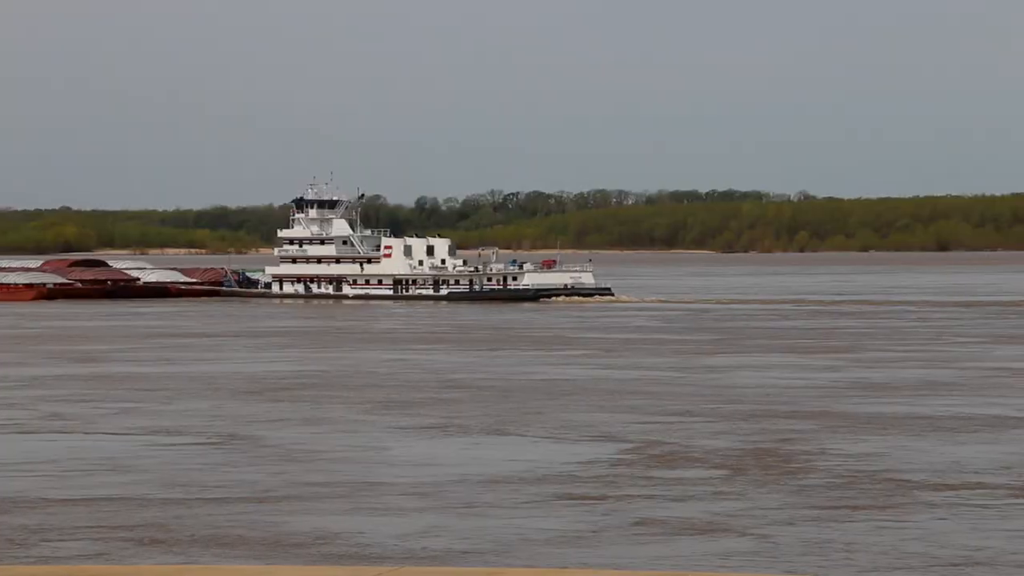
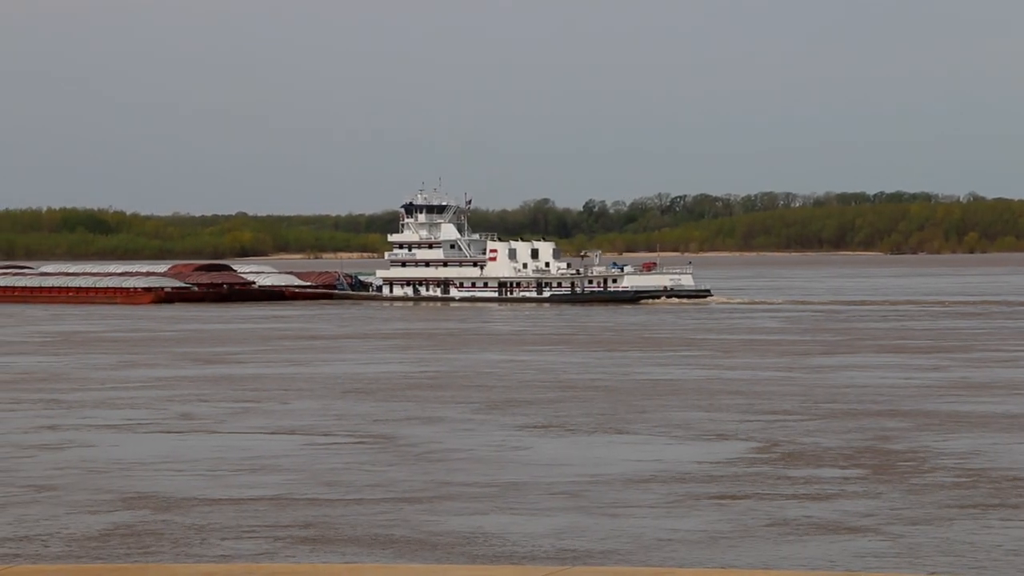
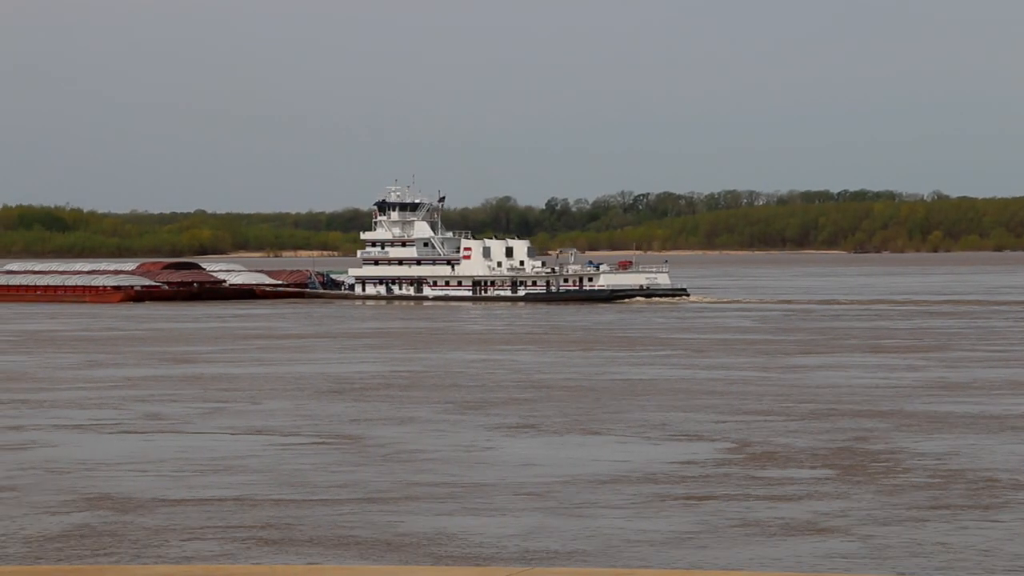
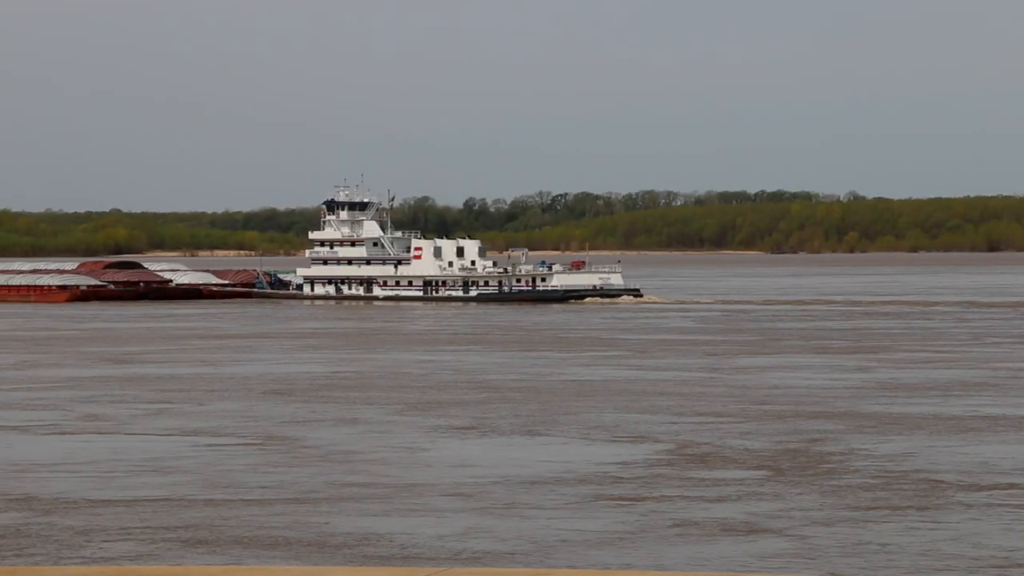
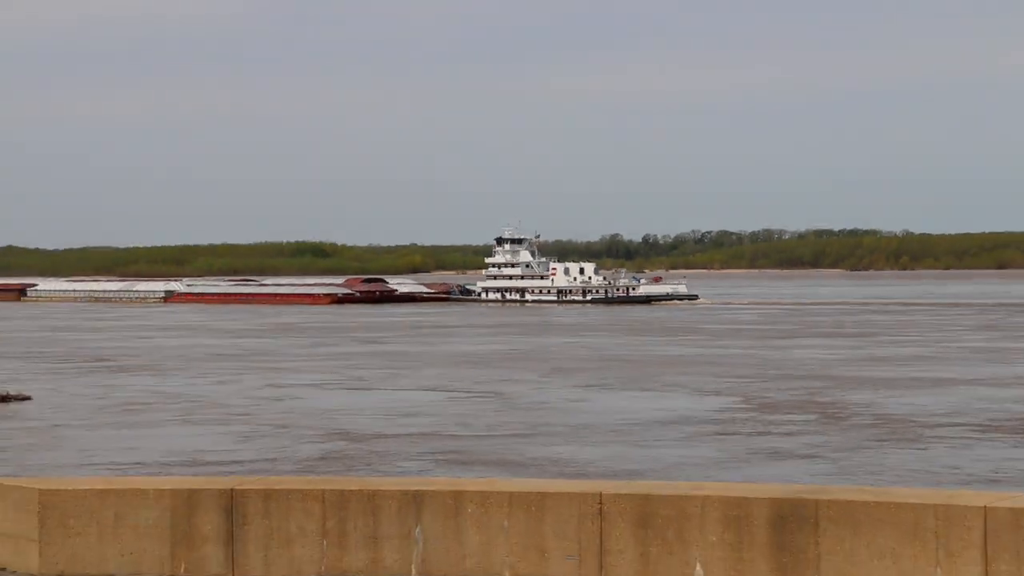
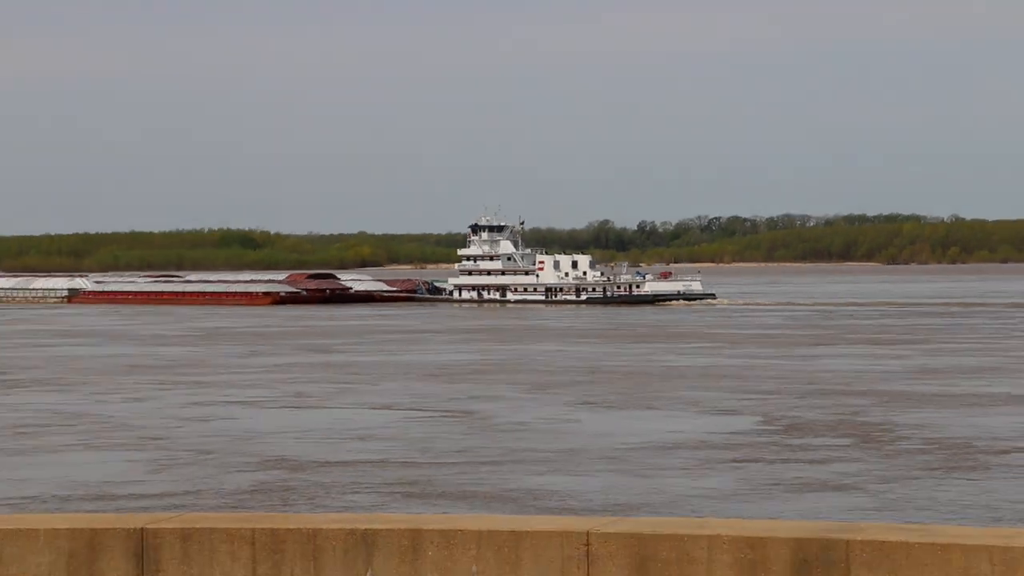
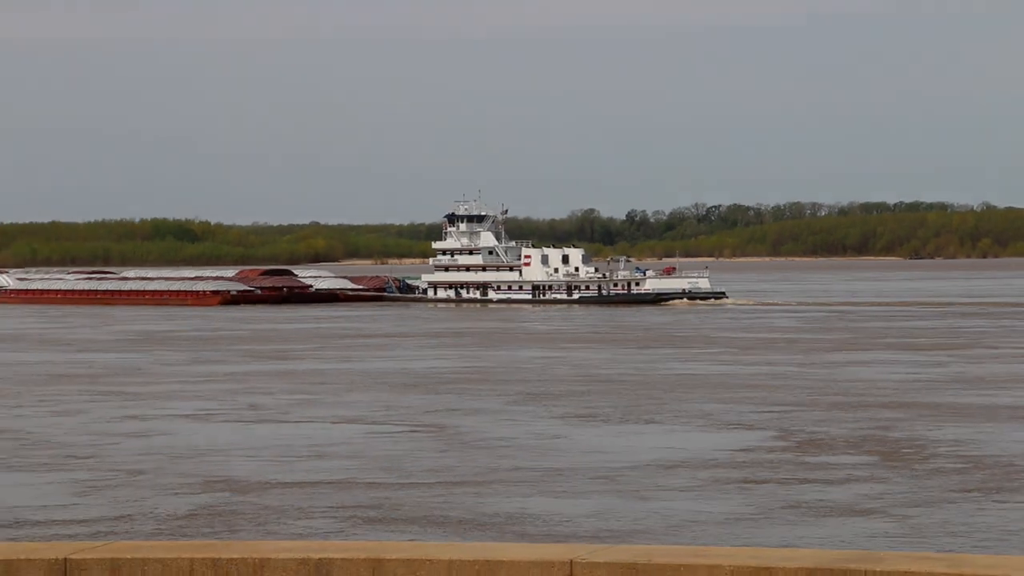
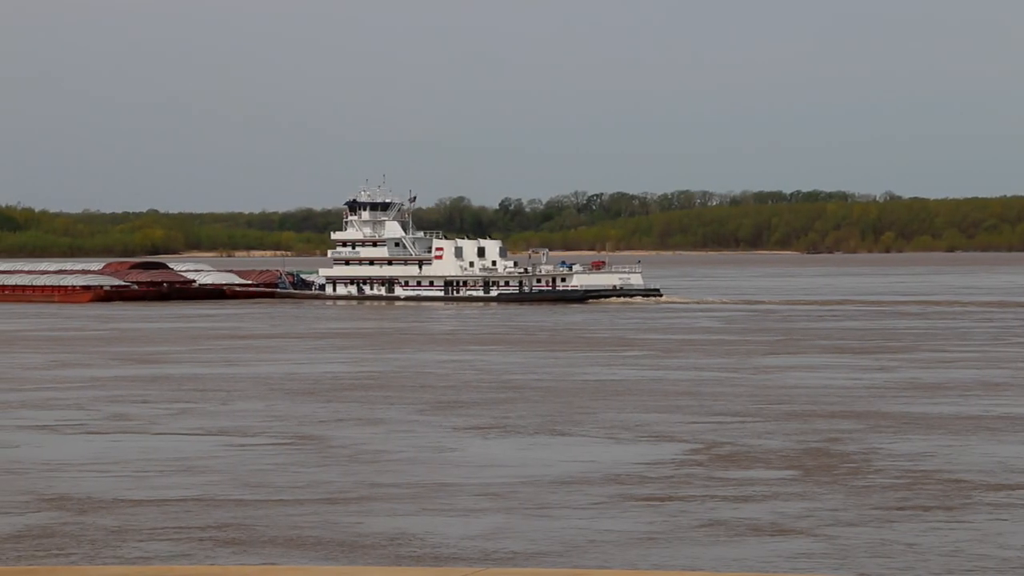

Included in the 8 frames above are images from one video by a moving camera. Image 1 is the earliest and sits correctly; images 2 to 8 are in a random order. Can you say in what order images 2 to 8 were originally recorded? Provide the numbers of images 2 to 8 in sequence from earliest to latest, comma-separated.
4, 8, 3, 2, 7, 6, 5
